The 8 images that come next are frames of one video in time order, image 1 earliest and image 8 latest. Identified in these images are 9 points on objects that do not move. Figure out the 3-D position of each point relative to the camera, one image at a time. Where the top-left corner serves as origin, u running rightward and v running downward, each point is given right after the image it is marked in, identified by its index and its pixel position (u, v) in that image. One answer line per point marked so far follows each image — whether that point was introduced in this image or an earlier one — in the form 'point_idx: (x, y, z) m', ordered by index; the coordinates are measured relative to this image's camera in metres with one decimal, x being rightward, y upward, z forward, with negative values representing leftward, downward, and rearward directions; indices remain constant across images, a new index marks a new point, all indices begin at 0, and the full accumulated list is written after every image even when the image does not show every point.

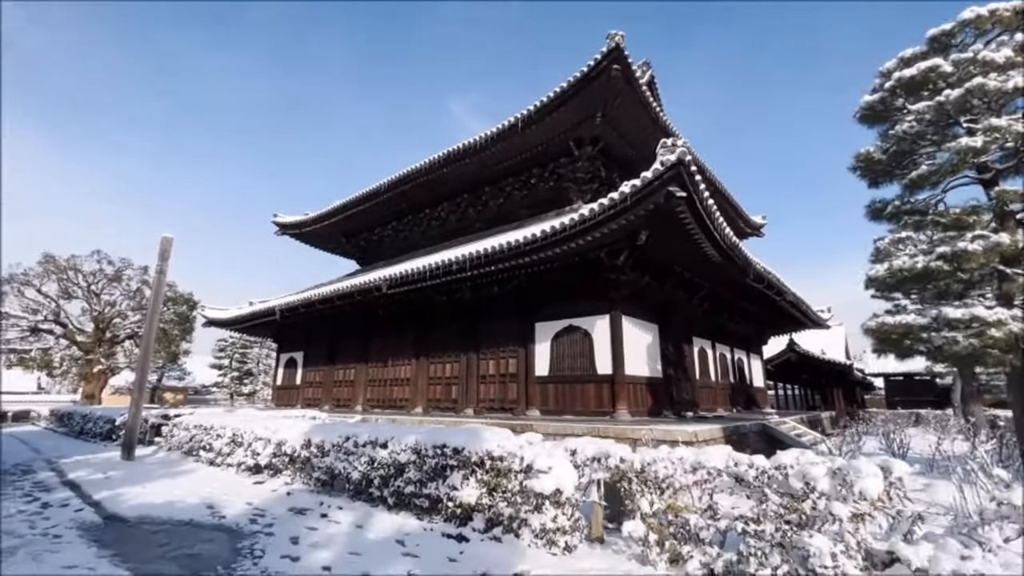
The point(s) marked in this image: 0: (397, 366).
0: (-3.2, -2.1, +13.4) m
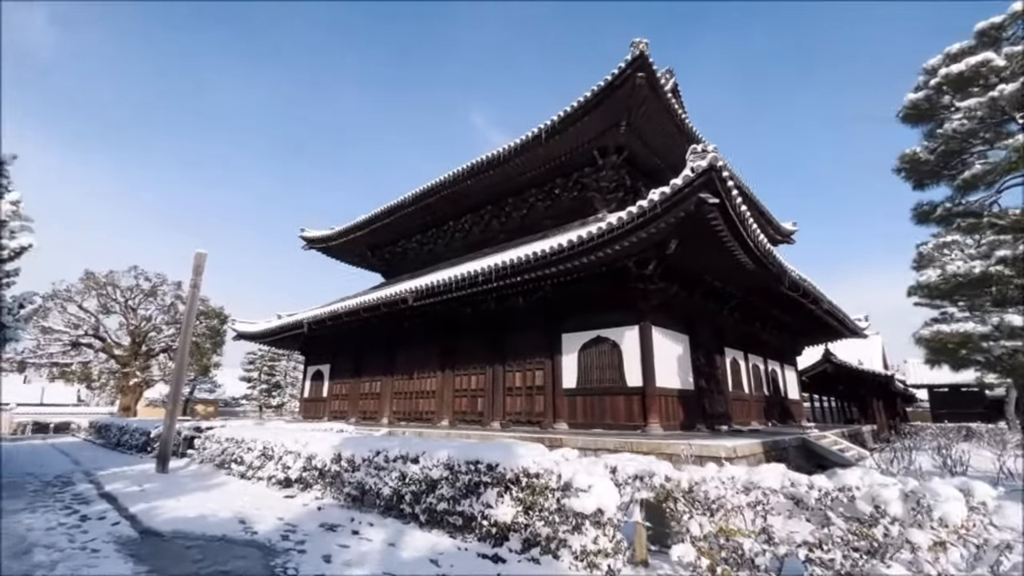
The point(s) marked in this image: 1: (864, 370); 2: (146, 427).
0: (-2.5, -2.5, +13.4) m
1: (+13.1, -3.0, +18.0) m
2: (-8.4, -3.2, +11.3) m
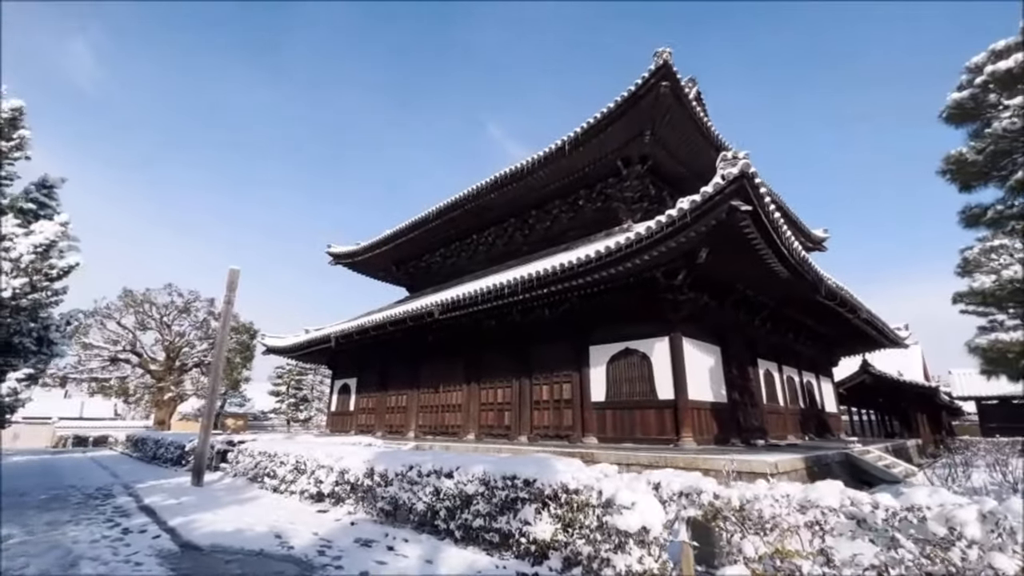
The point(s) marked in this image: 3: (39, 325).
0: (-1.7, -2.8, +13.4) m
1: (+14.0, -3.3, +17.3) m
2: (-7.8, -3.6, +11.5) m
3: (-6.0, -0.5, +6.2) m
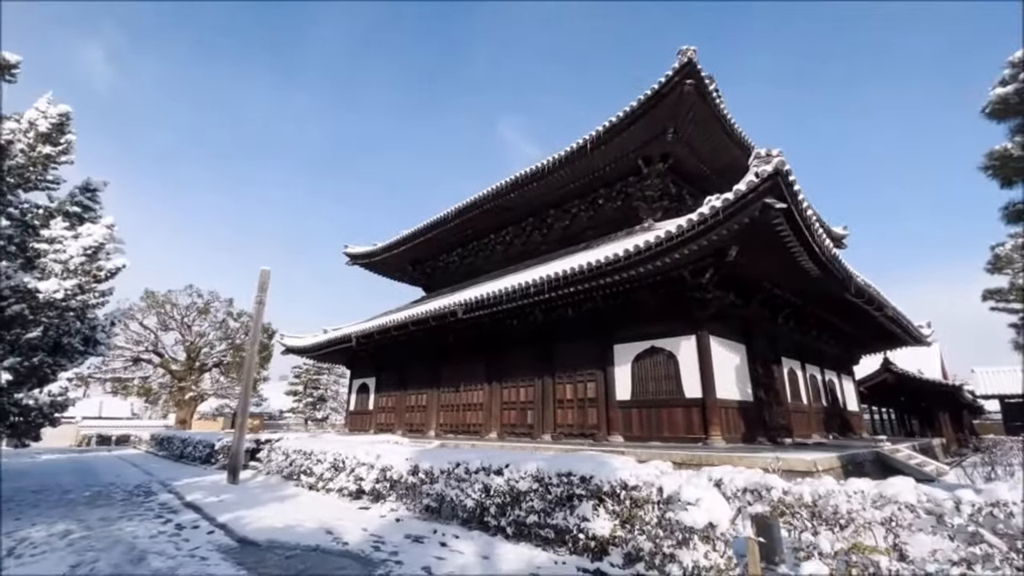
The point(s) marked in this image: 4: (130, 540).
0: (-1.2, -2.8, +13.5) m
1: (+14.6, -3.2, +17.2) m
2: (-7.2, -3.6, +11.7) m
3: (-5.5, -0.5, +6.3) m
4: (-3.4, -2.2, +4.3) m
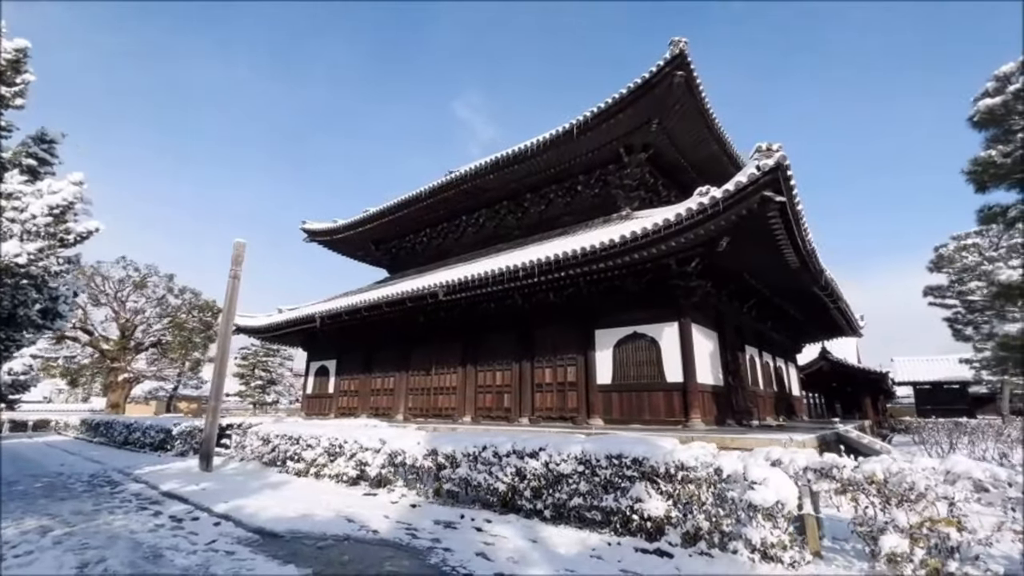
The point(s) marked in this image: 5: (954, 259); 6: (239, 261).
0: (-1.9, -2.3, +13.2) m
1: (+13.3, -3.0, +18.7) m
2: (-7.8, -3.0, +10.8) m
3: (-5.3, -0.1, +5.6) m
4: (-3.1, -2.0, +3.9) m
5: (+9.4, +0.6, +10.3) m
6: (-4.6, +0.5, +8.2) m
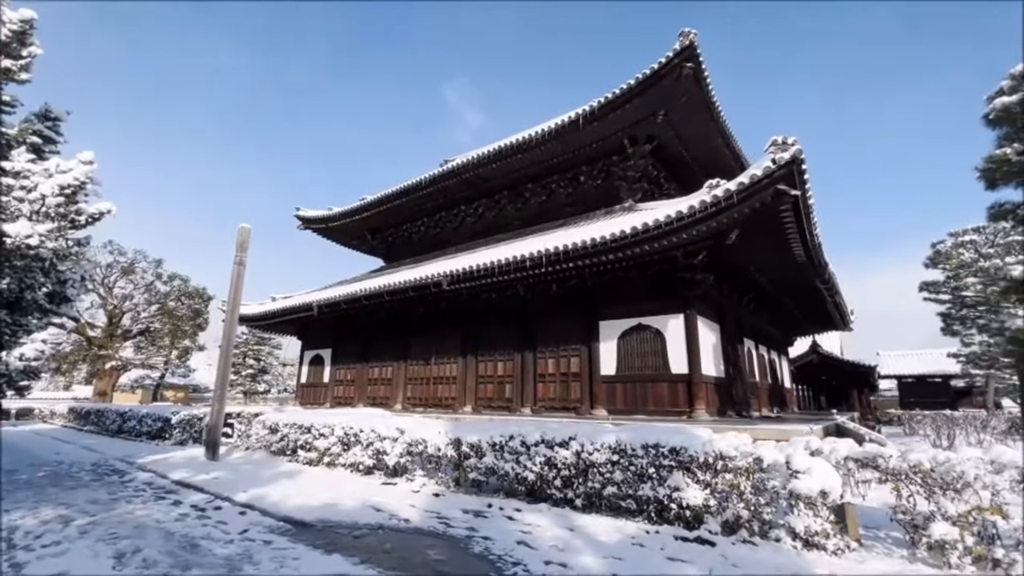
0: (-1.9, -2.1, +13.2) m
1: (+13.2, -2.8, +19.1) m
2: (-7.7, -2.7, +10.6) m
3: (-5.1, +0.1, +5.4) m
4: (-2.8, -1.8, +3.8) m
5: (+9.5, +0.7, +10.5) m
6: (-4.4, +0.7, +8.0) m
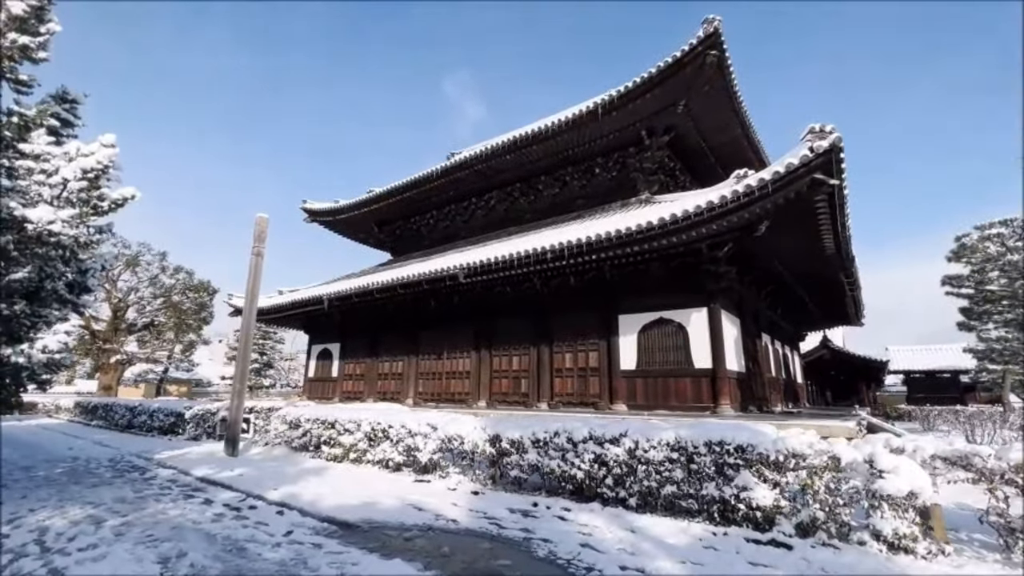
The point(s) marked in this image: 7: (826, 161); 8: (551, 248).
0: (-1.5, -1.9, +13.0) m
1: (+13.5, -2.6, +19.0) m
2: (-7.3, -2.5, +10.4) m
3: (-4.7, +0.2, +5.1) m
4: (-2.4, -1.8, +3.6) m
5: (+9.9, +0.8, +10.4) m
6: (-4.0, +0.8, +7.8) m
7: (+4.4, +1.8, +6.9) m
8: (+0.7, +0.8, +9.9) m
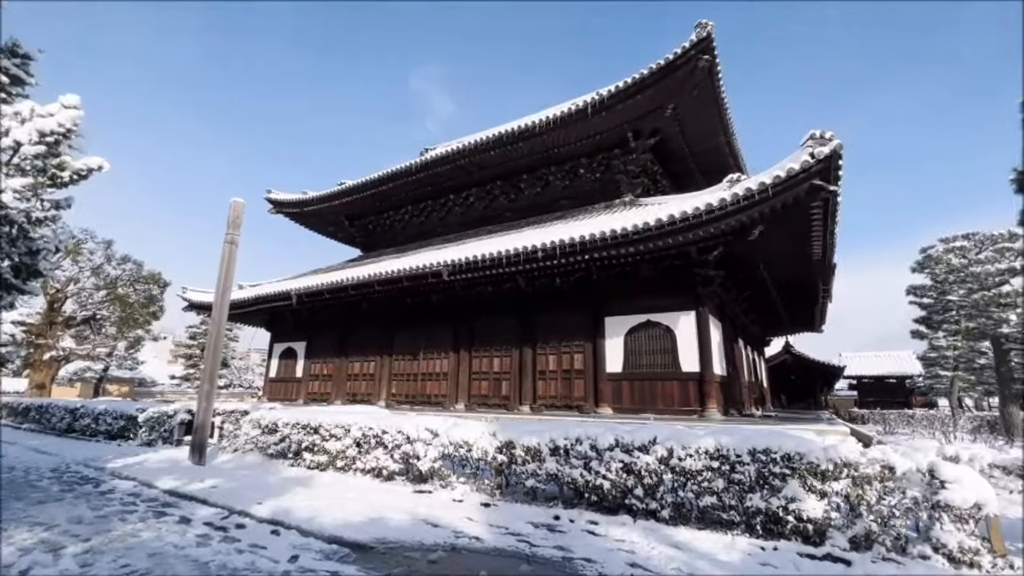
0: (-2.1, -1.8, +12.5) m
1: (+12.4, -2.9, +19.7) m
2: (-7.6, -2.3, +9.4) m
3: (-4.5, +0.3, +4.4) m
4: (-2.1, -1.7, +3.1) m
5: (+9.6, +0.6, +10.9) m
6: (-4.0, +1.0, +7.1) m
7: (+4.4, +1.7, +6.9) m
8: (+0.5, +0.8, +9.6) m
